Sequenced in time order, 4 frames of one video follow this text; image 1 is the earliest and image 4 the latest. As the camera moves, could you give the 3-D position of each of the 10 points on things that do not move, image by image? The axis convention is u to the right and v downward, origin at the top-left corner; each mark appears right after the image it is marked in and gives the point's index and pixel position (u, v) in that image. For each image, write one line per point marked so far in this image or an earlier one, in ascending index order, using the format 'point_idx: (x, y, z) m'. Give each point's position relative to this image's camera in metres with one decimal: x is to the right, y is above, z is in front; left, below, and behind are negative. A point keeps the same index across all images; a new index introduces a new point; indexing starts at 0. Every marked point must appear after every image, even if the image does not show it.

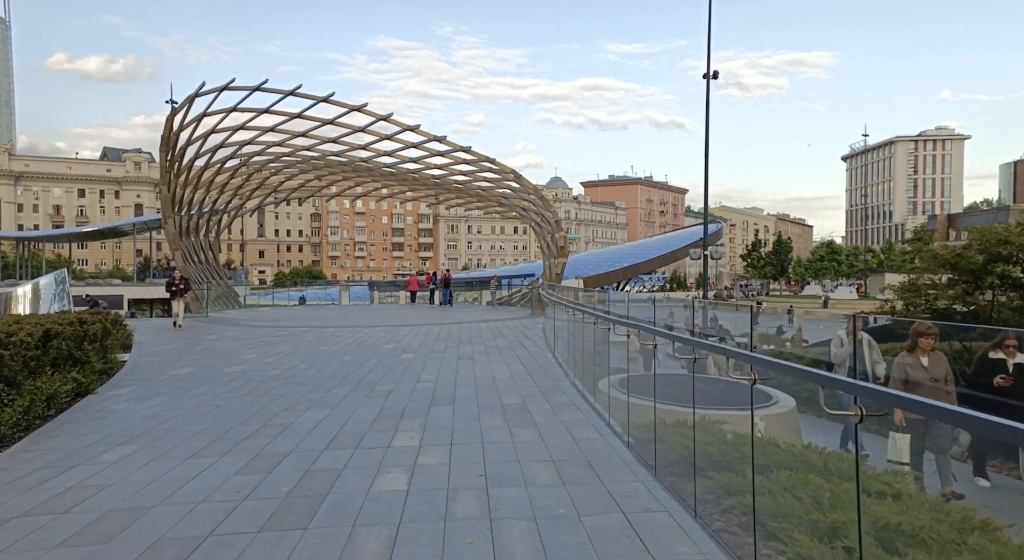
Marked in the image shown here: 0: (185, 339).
0: (-10.0, -1.8, +15.7) m
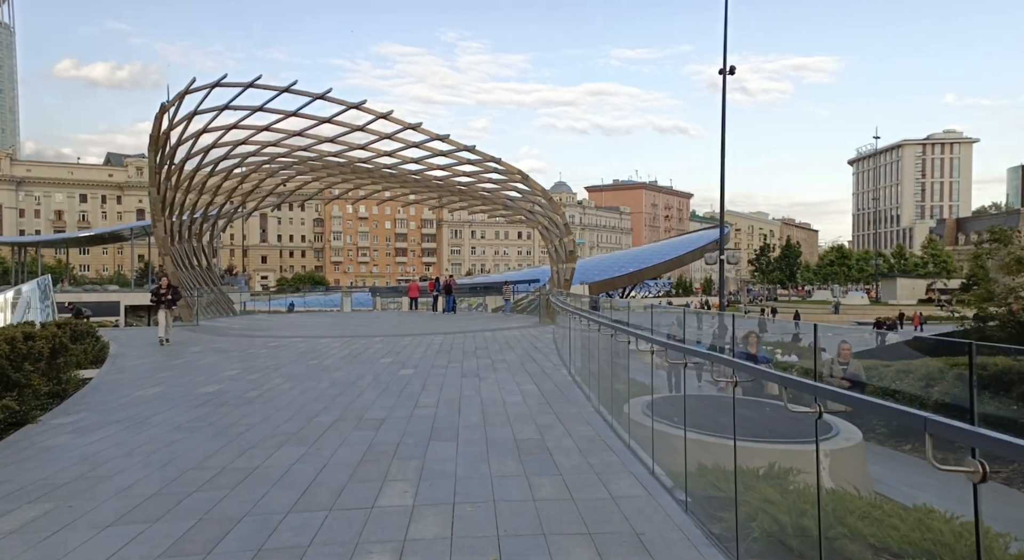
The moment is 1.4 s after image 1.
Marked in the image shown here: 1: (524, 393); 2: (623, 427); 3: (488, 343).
0: (-9.7, -2.0, +14.3) m
1: (+0.3, -2.2, +10.2) m
2: (+1.6, -2.1, +7.4) m
3: (-0.9, -2.3, +18.6) m
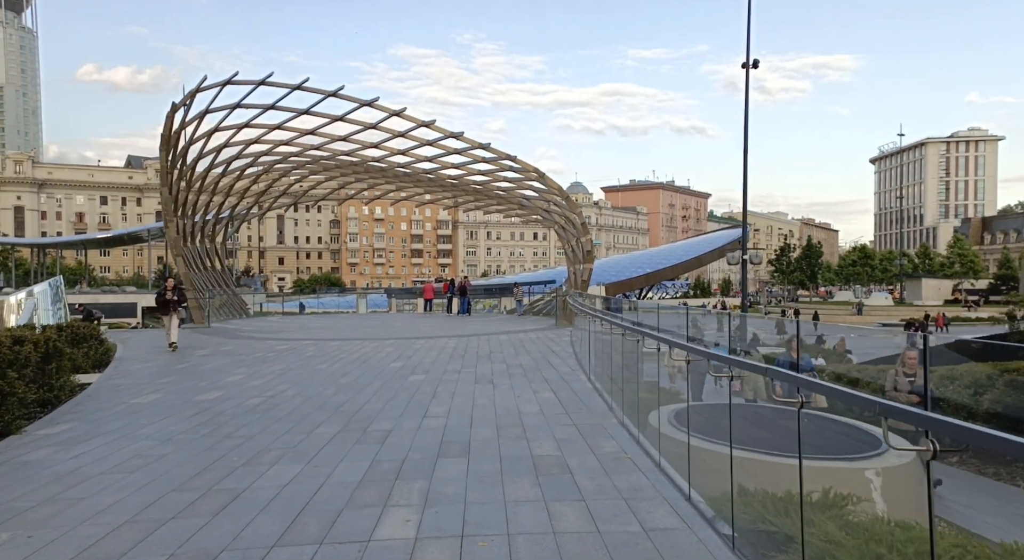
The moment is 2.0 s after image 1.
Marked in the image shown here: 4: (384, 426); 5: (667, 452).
0: (-9.3, -2.1, +14.0) m
1: (+0.5, -2.3, +9.5) m
2: (+1.8, -2.1, +6.7) m
3: (-0.3, -2.3, +18.0) m
4: (-1.9, -2.2, +7.7) m
5: (+1.8, -2.1, +6.2) m
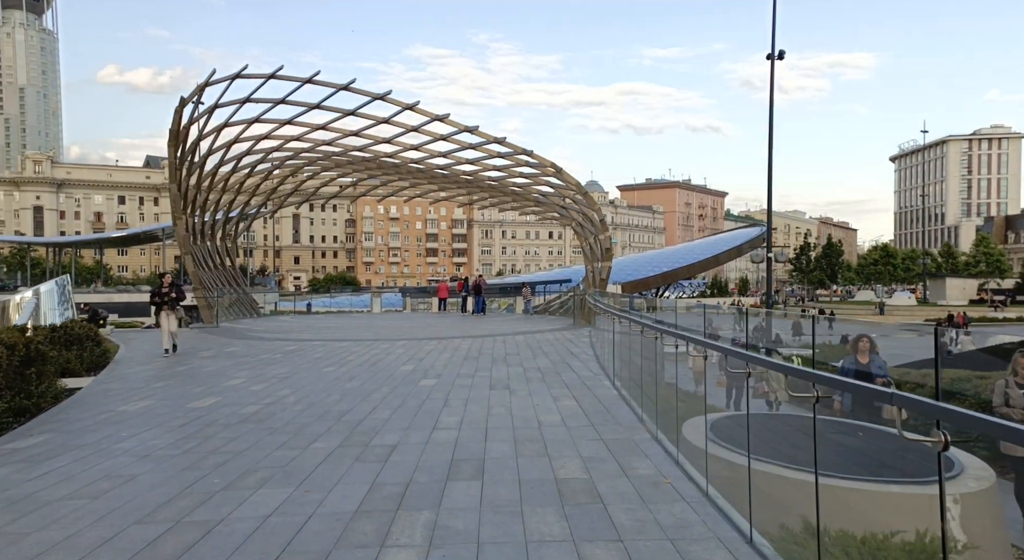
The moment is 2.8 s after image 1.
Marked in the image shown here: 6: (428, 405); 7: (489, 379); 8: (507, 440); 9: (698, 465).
0: (-8.8, -2.0, +13.3) m
1: (+0.9, -2.2, +8.6) m
2: (+2.1, -2.1, +5.8) m
3: (+0.3, -2.3, +17.1) m
4: (-1.6, -2.1, +6.9) m
5: (+2.1, -2.0, +5.3) m
6: (-1.5, -2.2, +9.1) m
7: (-0.5, -2.2, +11.6) m
8: (-0.1, -2.2, +7.2) m
9: (+2.0, -2.1, +5.7) m
